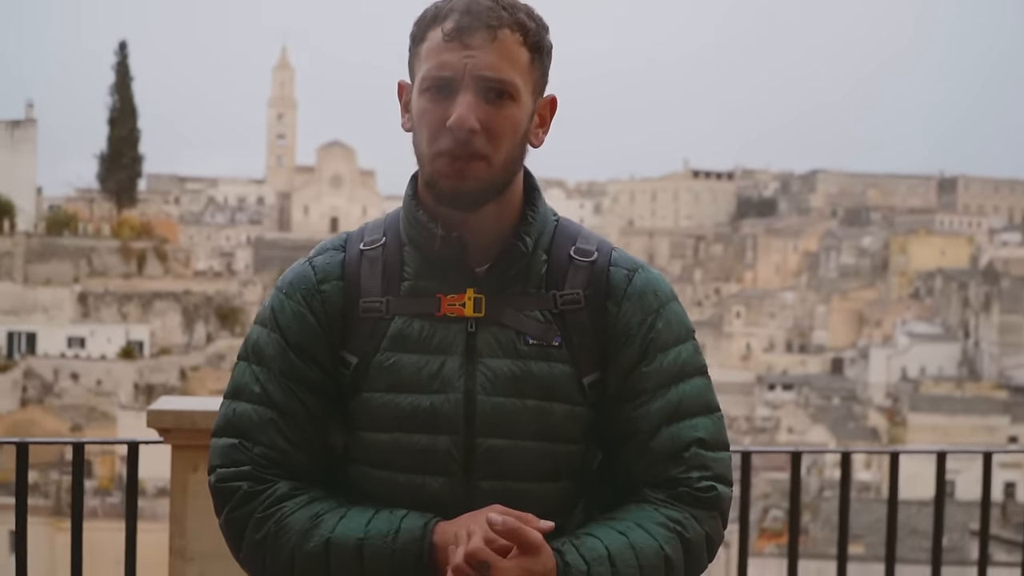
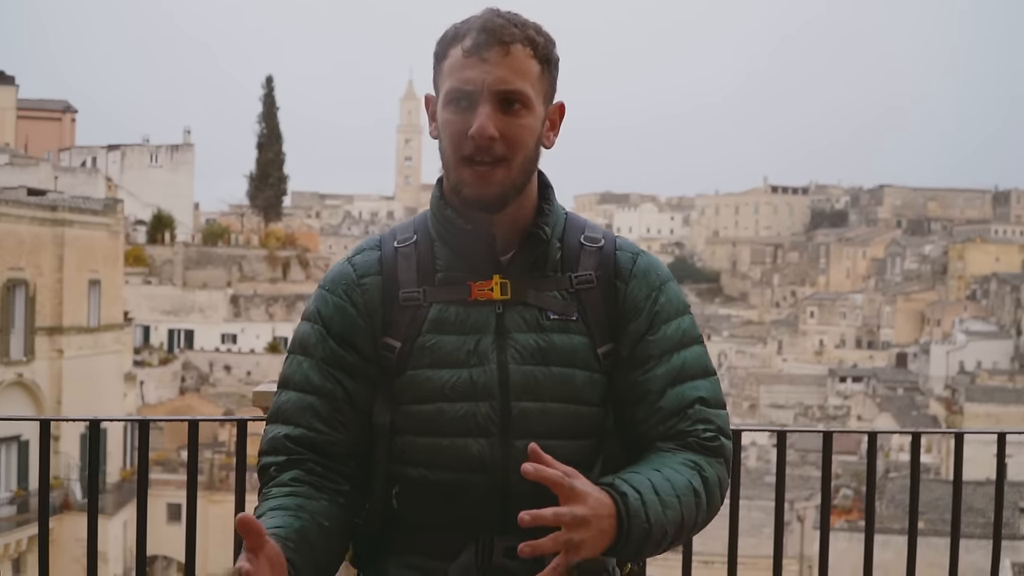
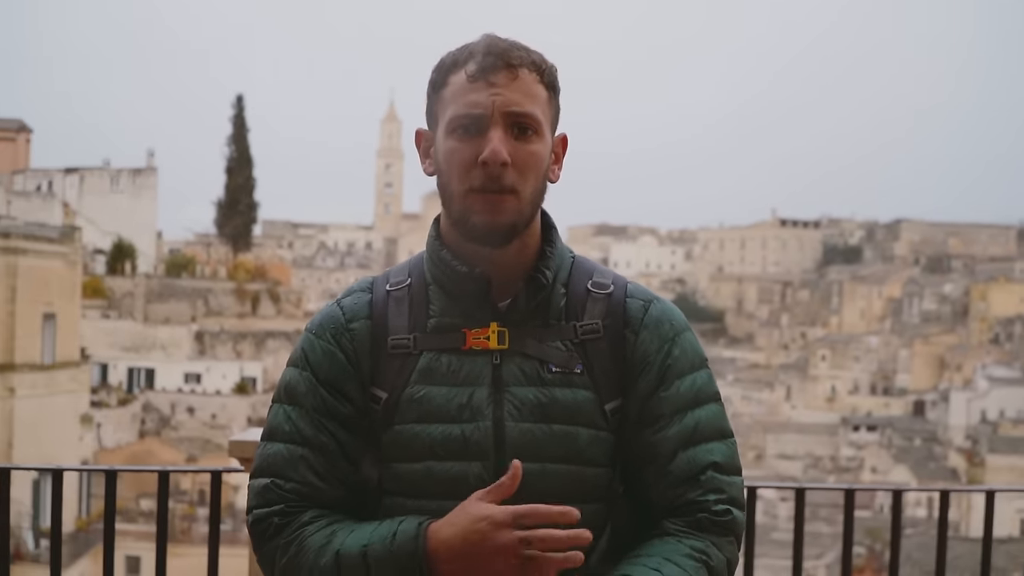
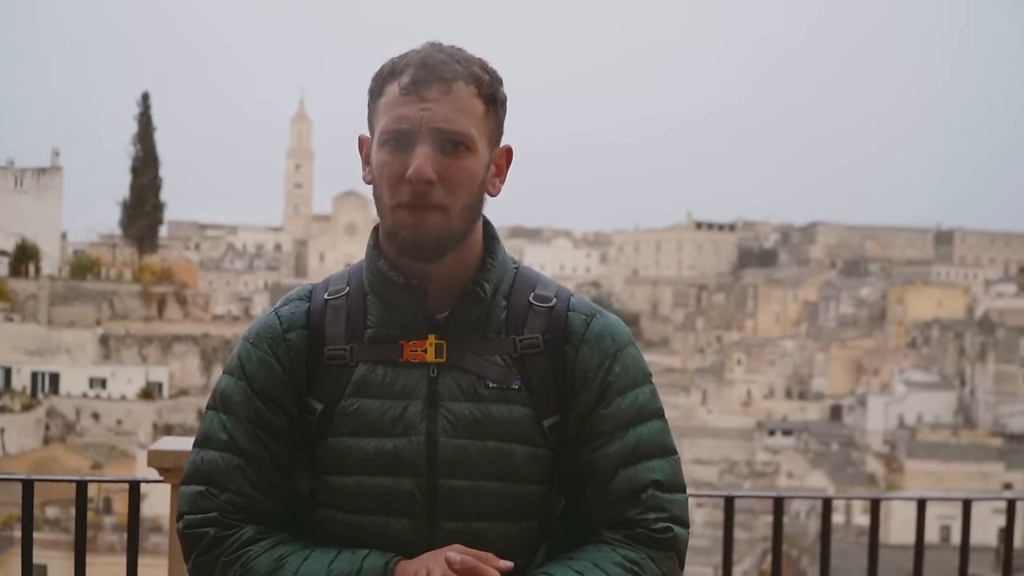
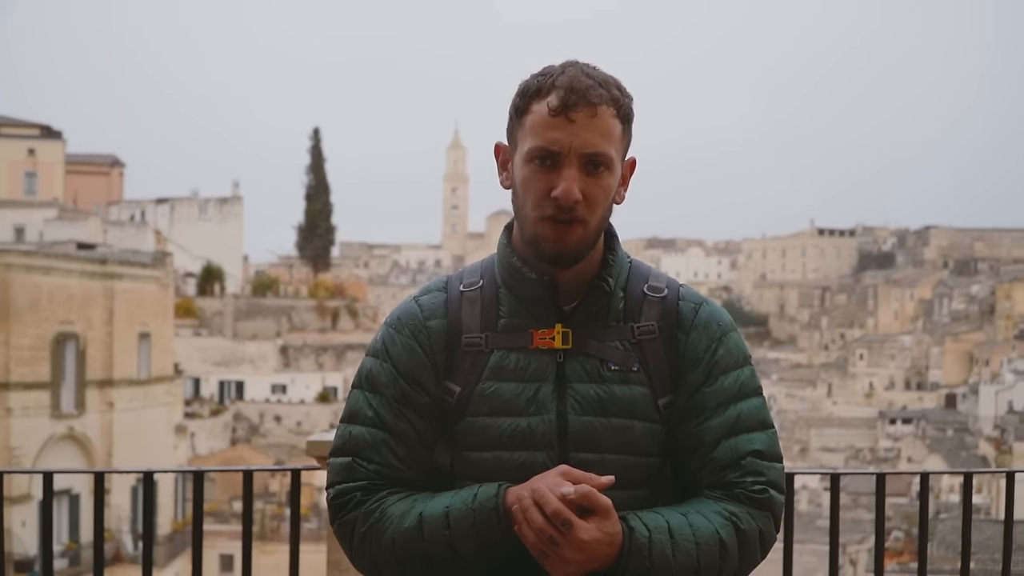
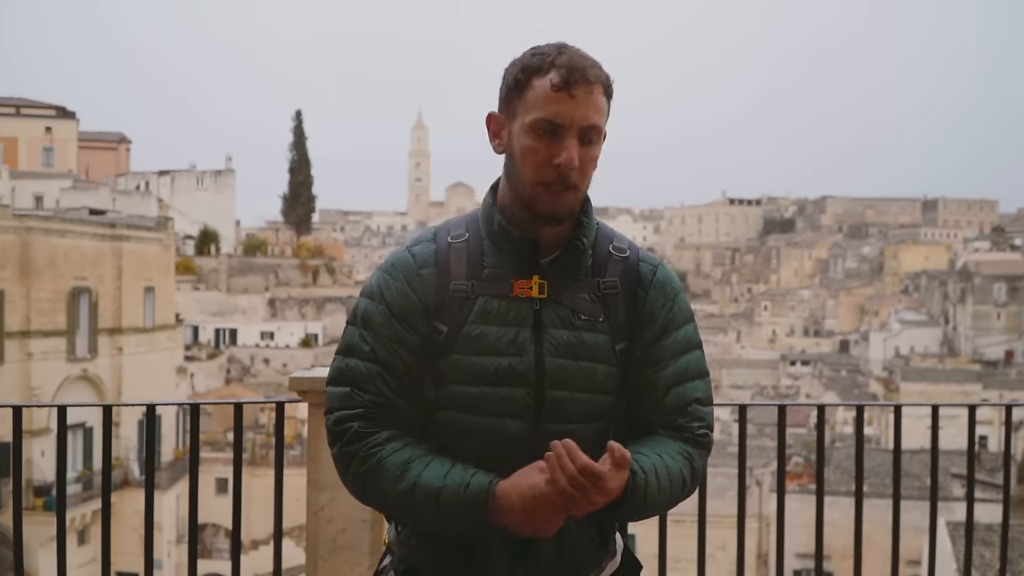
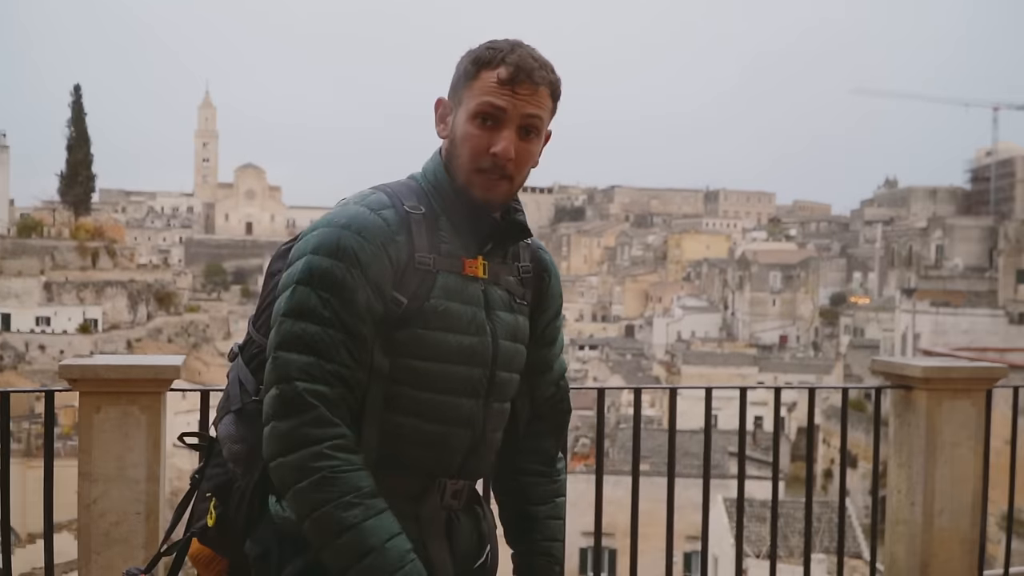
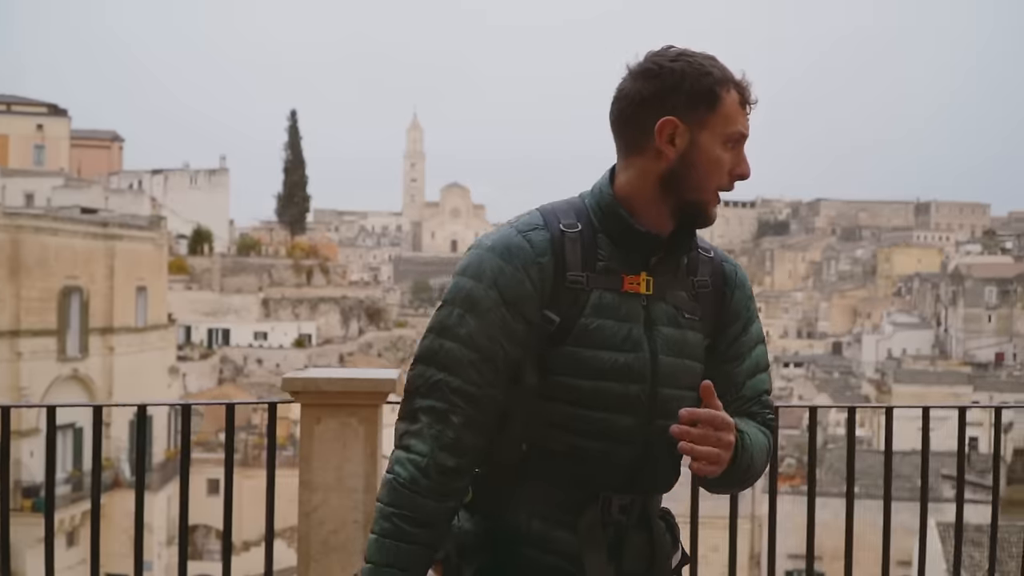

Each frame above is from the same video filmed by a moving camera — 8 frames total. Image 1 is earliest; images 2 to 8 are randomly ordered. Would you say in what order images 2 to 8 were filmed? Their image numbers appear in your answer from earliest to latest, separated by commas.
4, 3, 2, 5, 6, 8, 7
